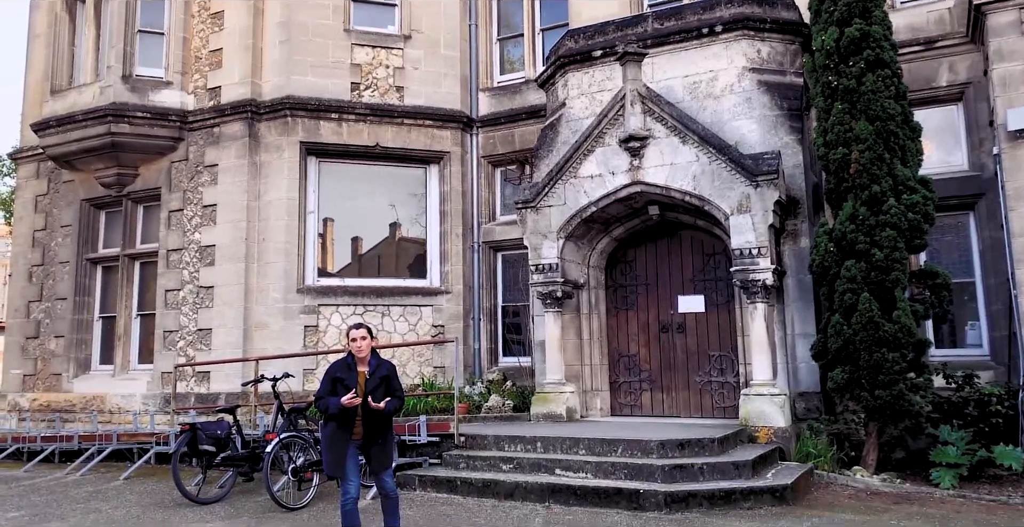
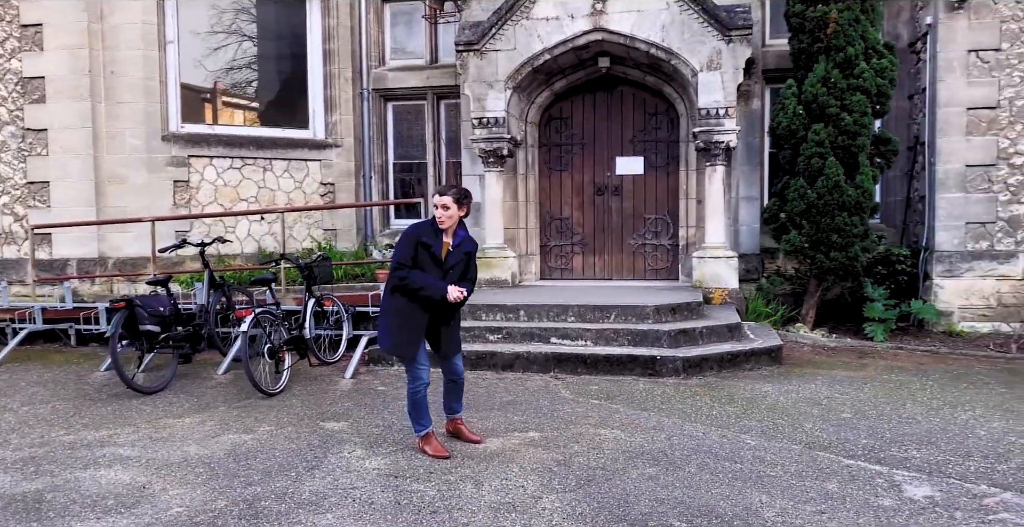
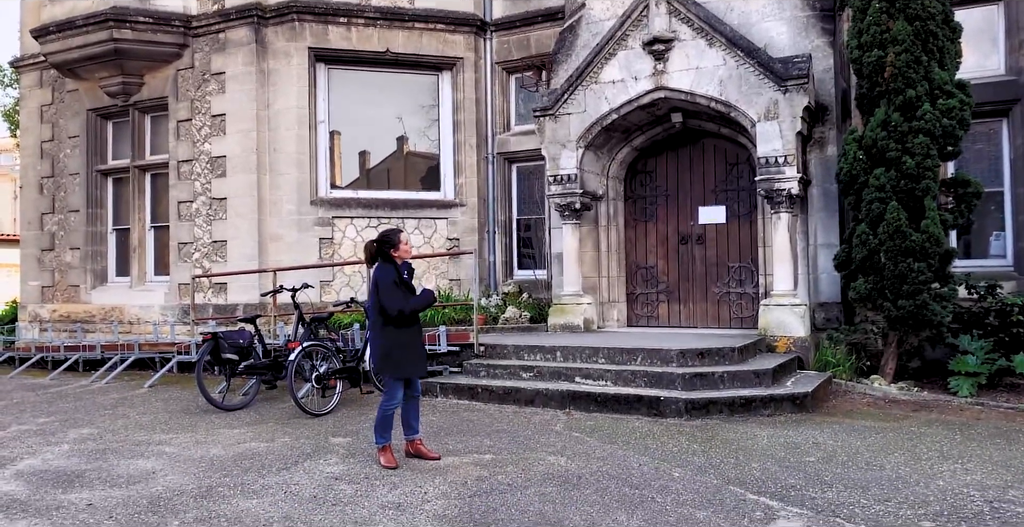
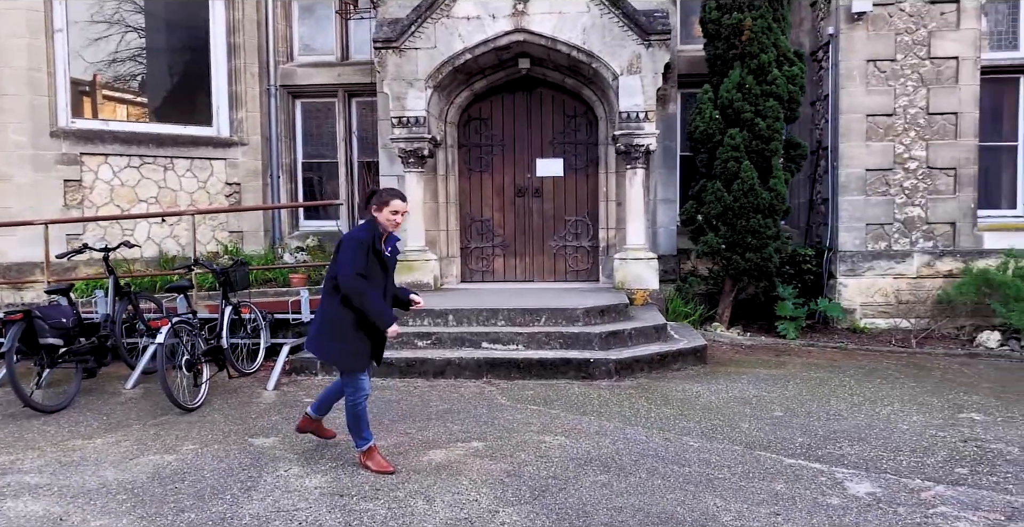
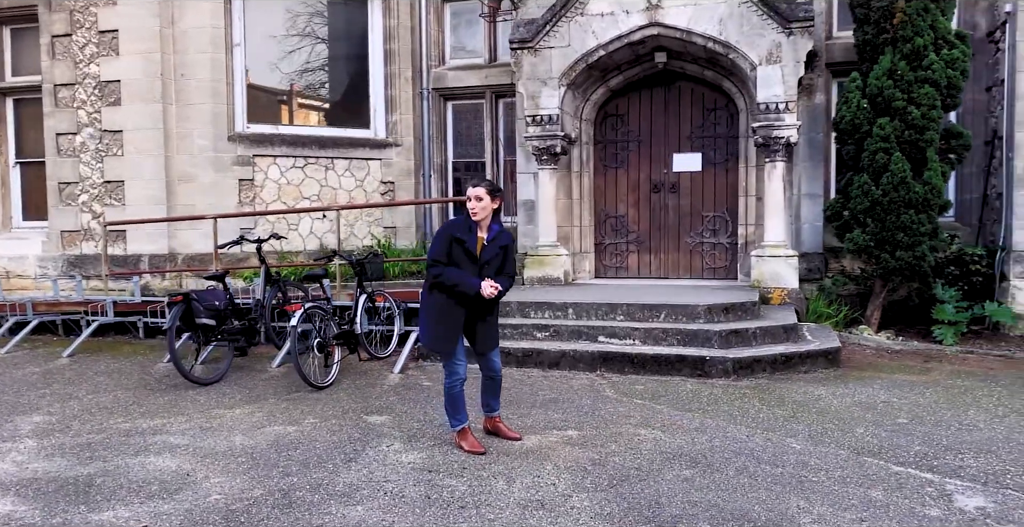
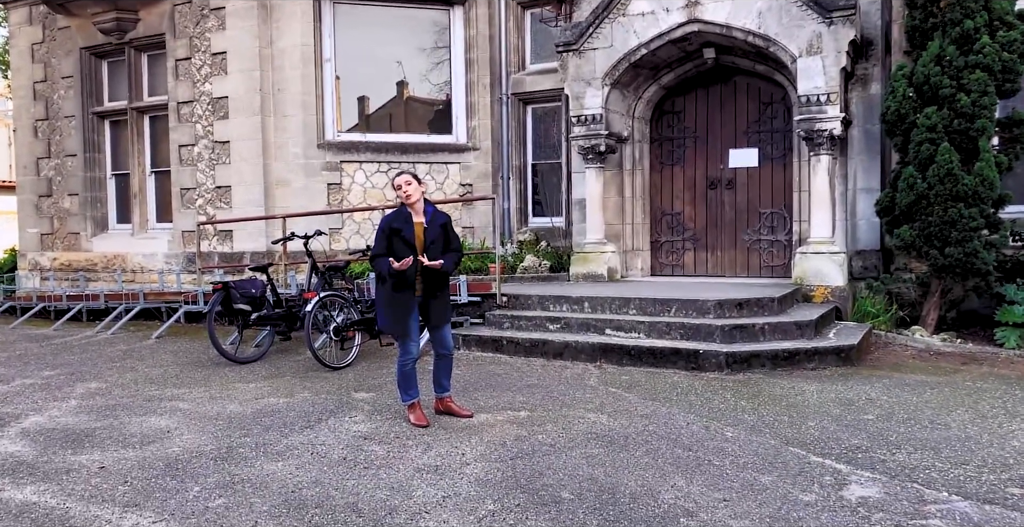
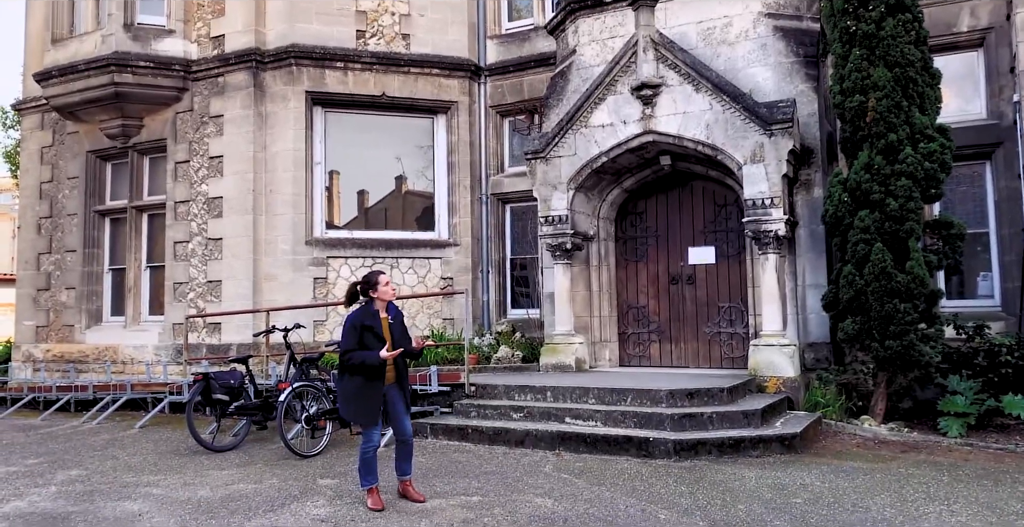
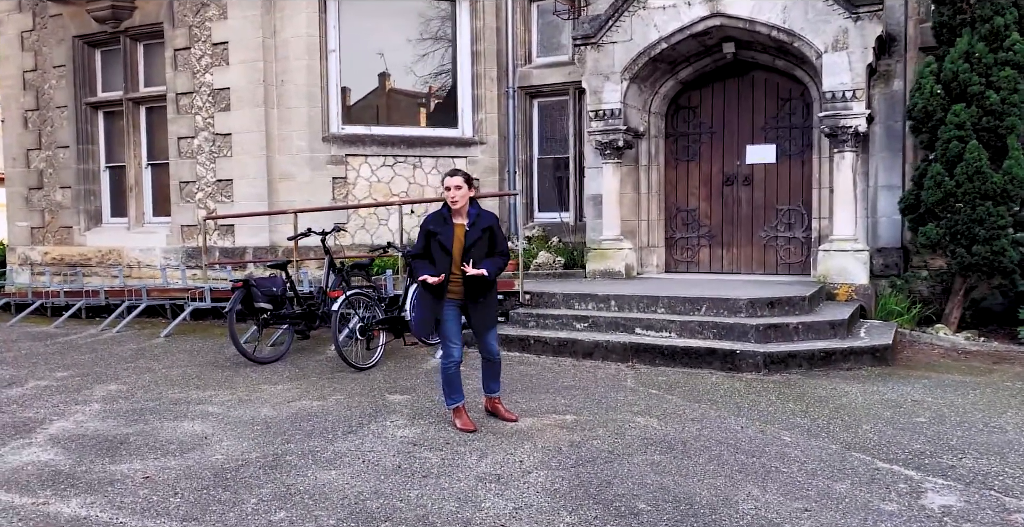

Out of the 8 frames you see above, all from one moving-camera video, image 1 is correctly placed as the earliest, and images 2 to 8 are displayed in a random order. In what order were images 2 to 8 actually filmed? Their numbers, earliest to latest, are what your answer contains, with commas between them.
7, 3, 6, 8, 5, 2, 4
